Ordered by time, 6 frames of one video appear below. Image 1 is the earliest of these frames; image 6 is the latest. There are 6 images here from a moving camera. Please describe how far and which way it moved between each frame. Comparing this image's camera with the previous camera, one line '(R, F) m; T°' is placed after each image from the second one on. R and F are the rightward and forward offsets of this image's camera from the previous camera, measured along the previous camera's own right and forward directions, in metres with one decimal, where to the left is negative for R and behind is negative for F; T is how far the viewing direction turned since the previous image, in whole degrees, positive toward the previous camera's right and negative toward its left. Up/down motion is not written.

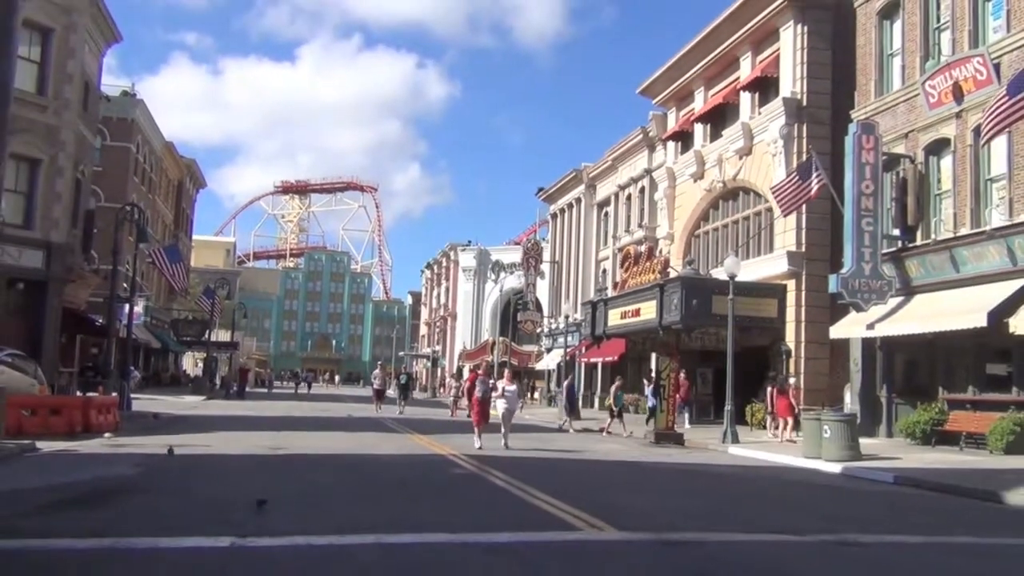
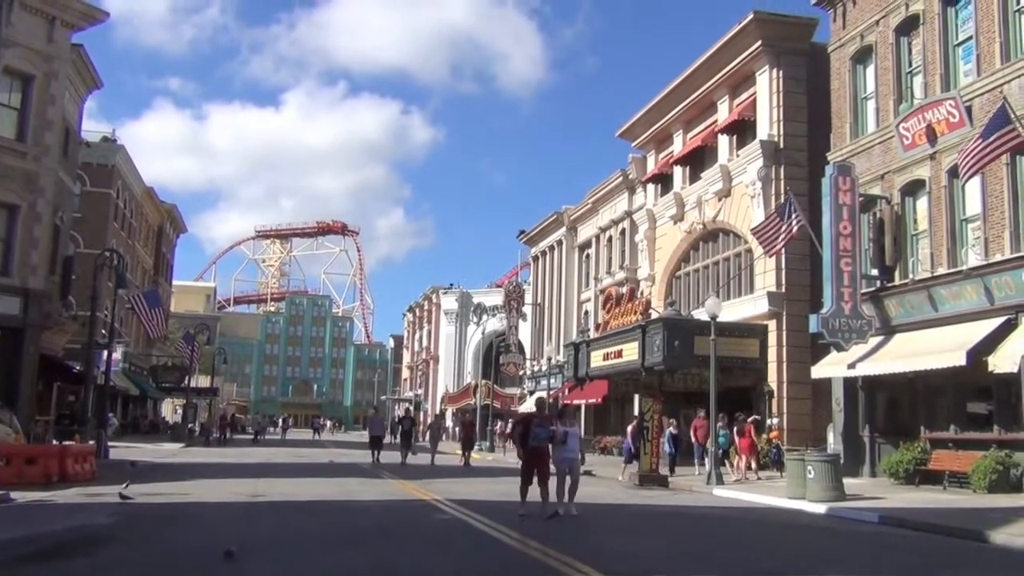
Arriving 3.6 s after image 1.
(0.0, 0.0) m; +1°
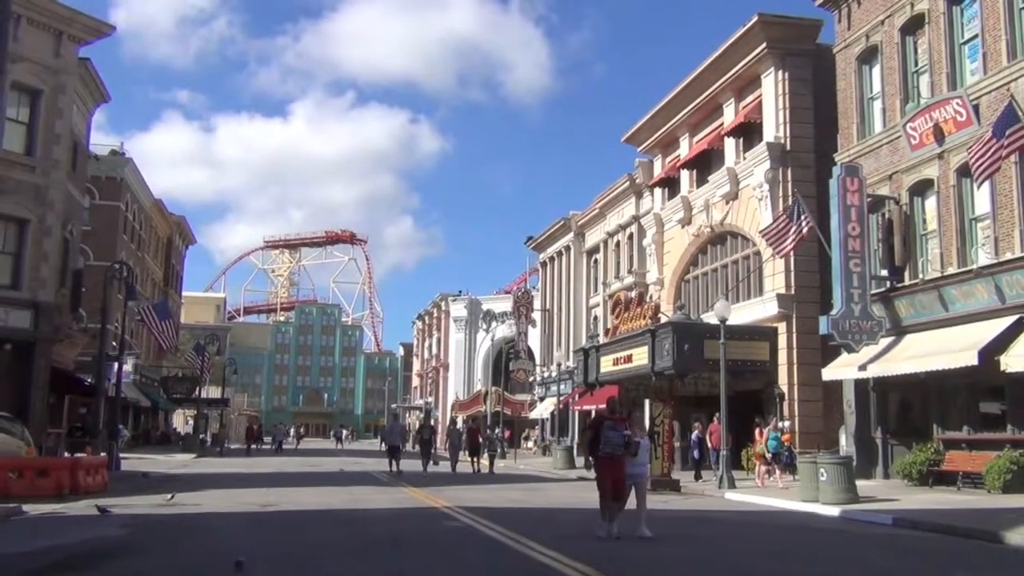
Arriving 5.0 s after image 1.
(0.0, 0.0) m; -1°
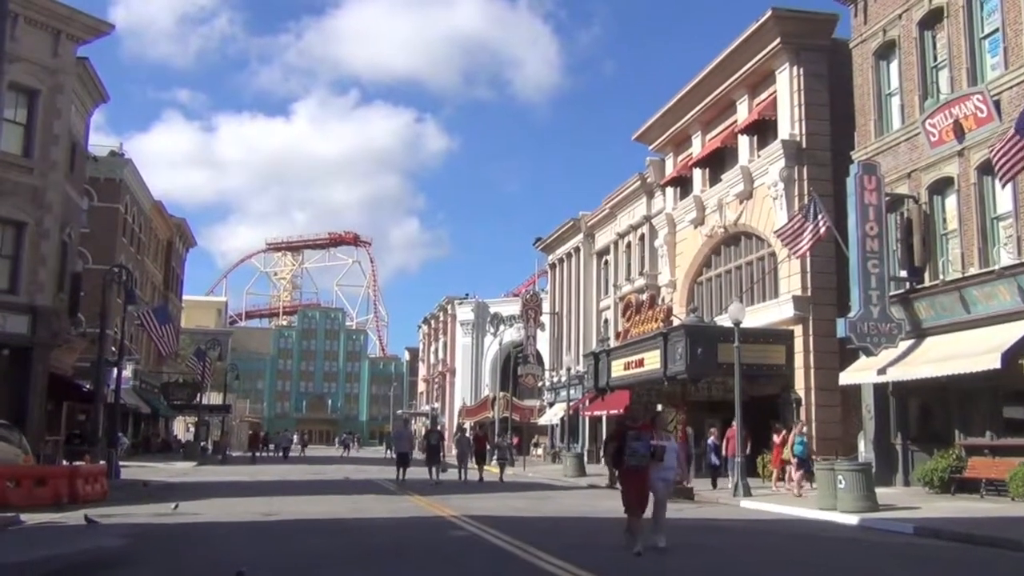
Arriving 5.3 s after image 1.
(0.0, +0.6) m; -1°
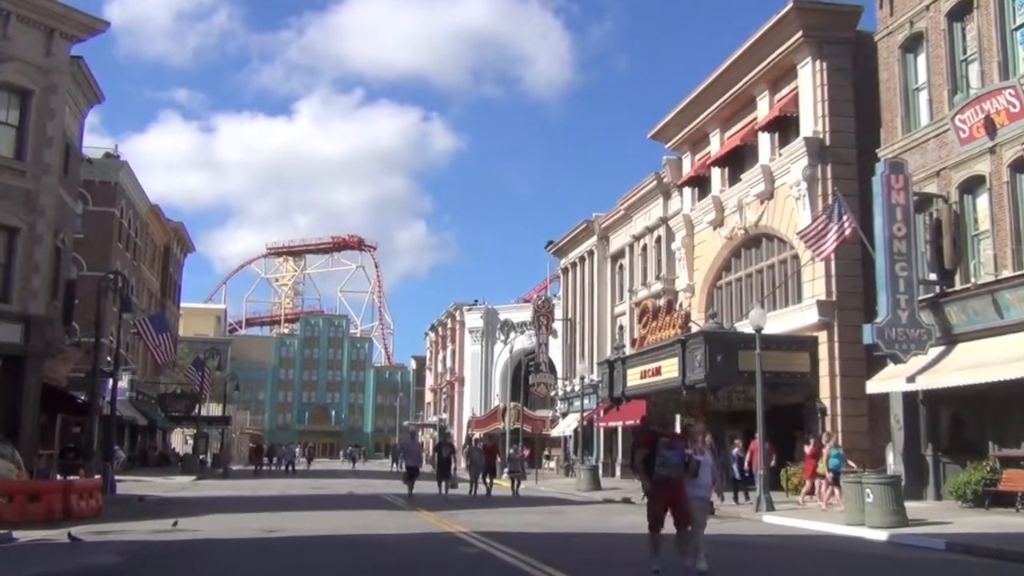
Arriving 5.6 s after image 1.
(0.0, +1.0) m; -1°
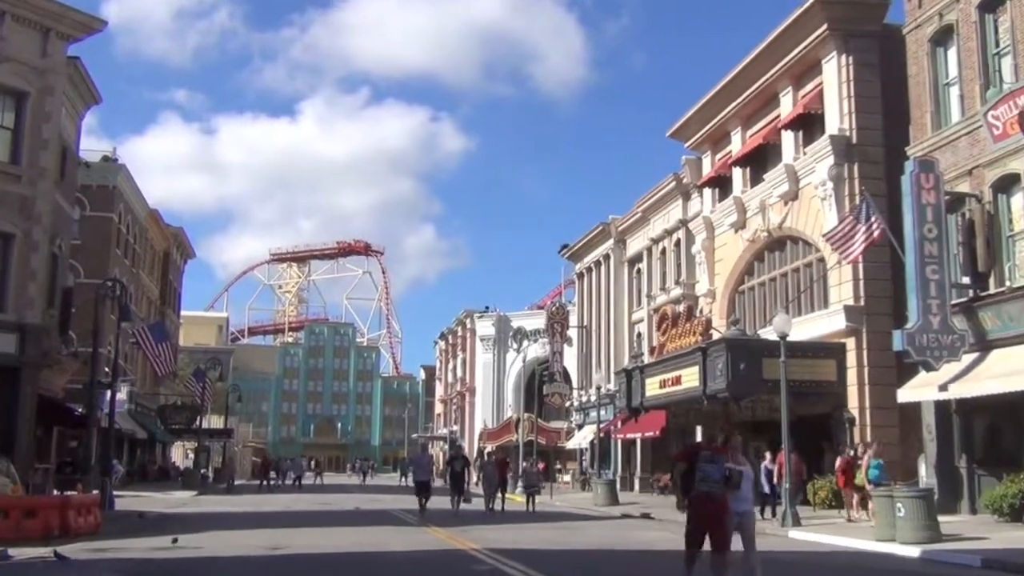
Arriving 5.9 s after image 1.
(0.0, +0.9) m; -1°
